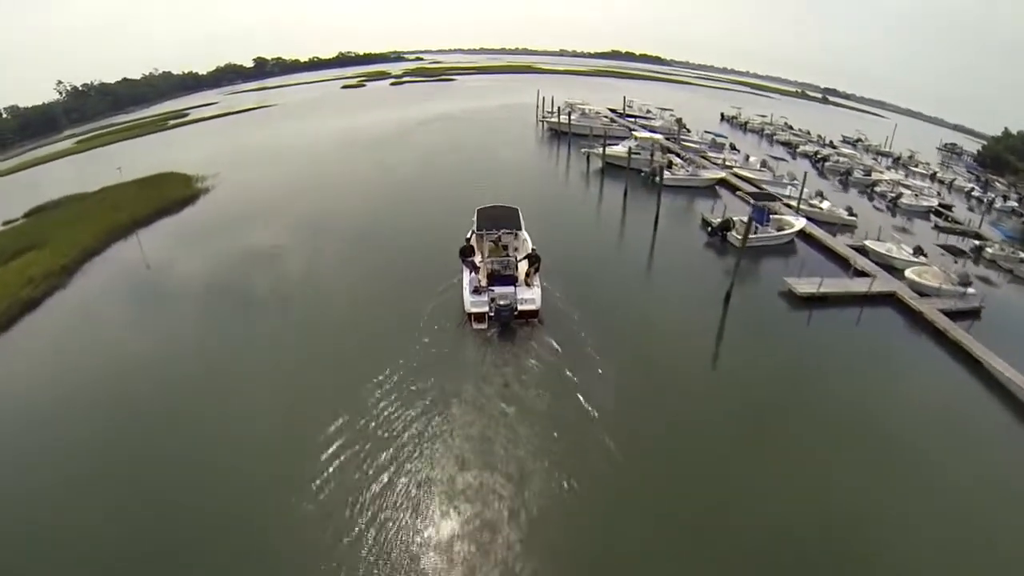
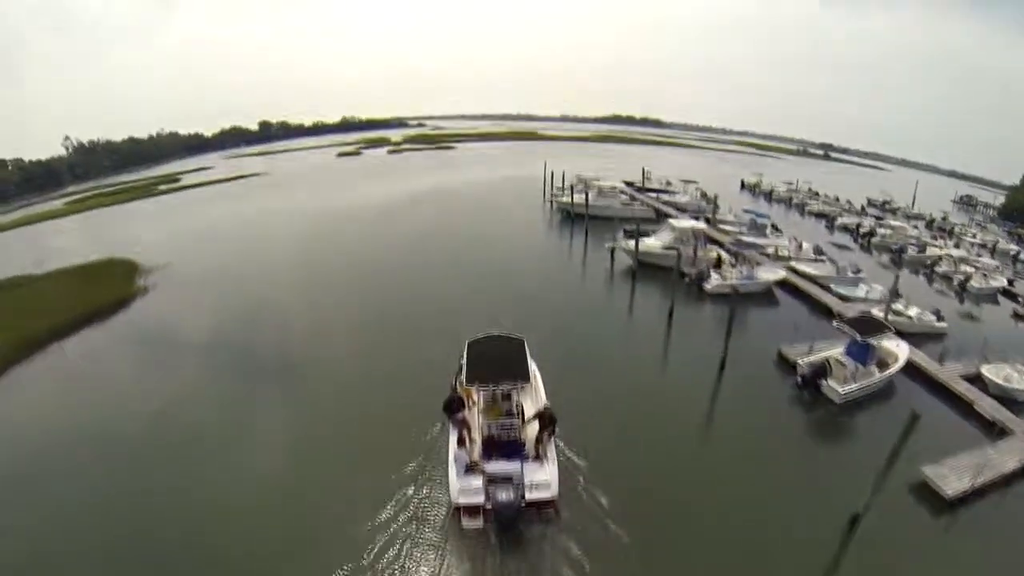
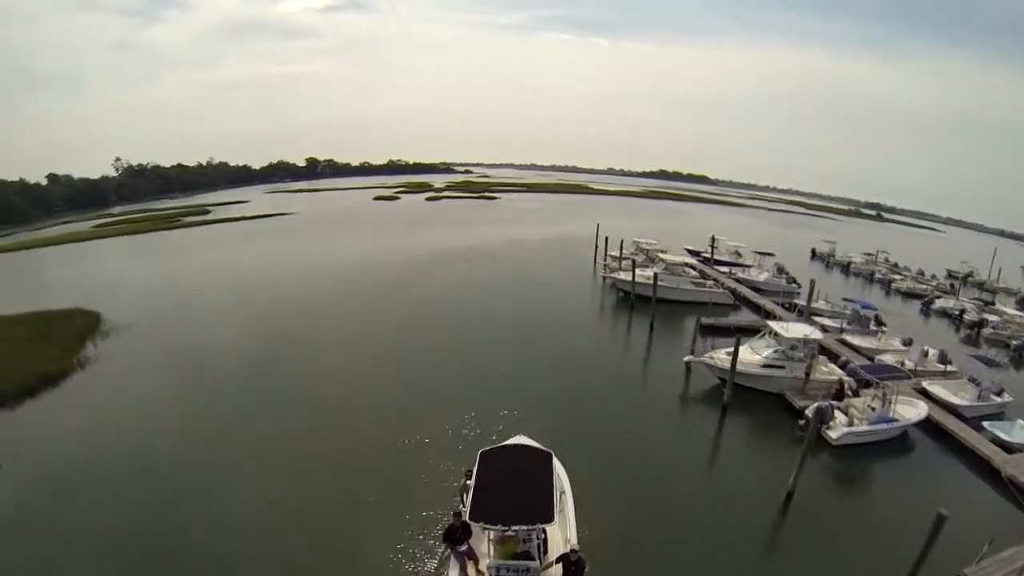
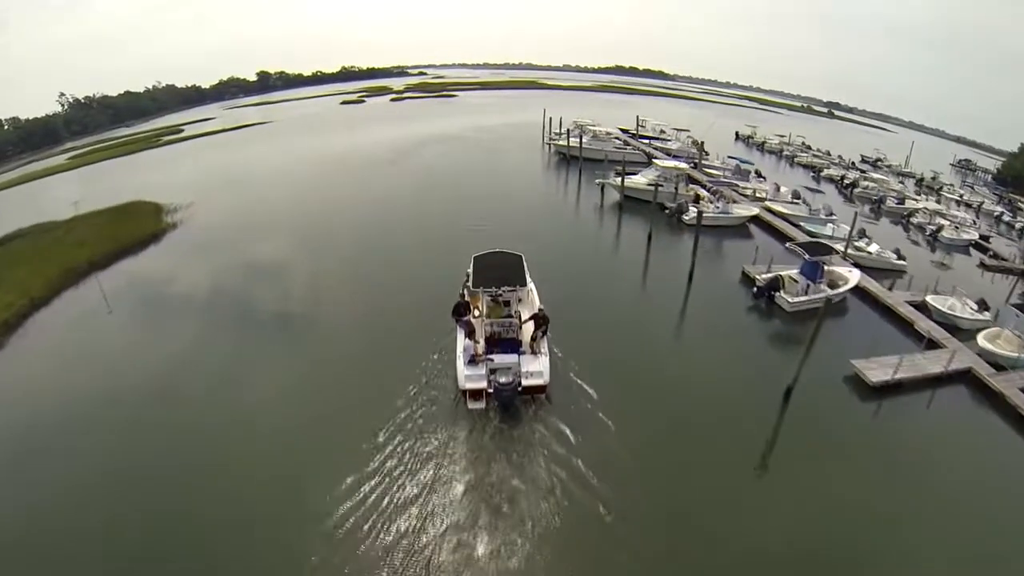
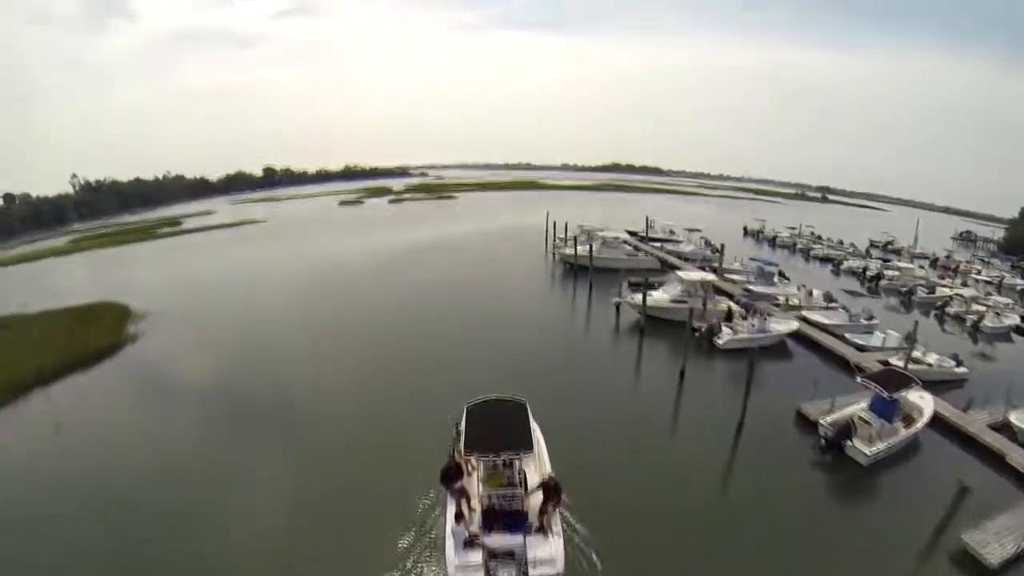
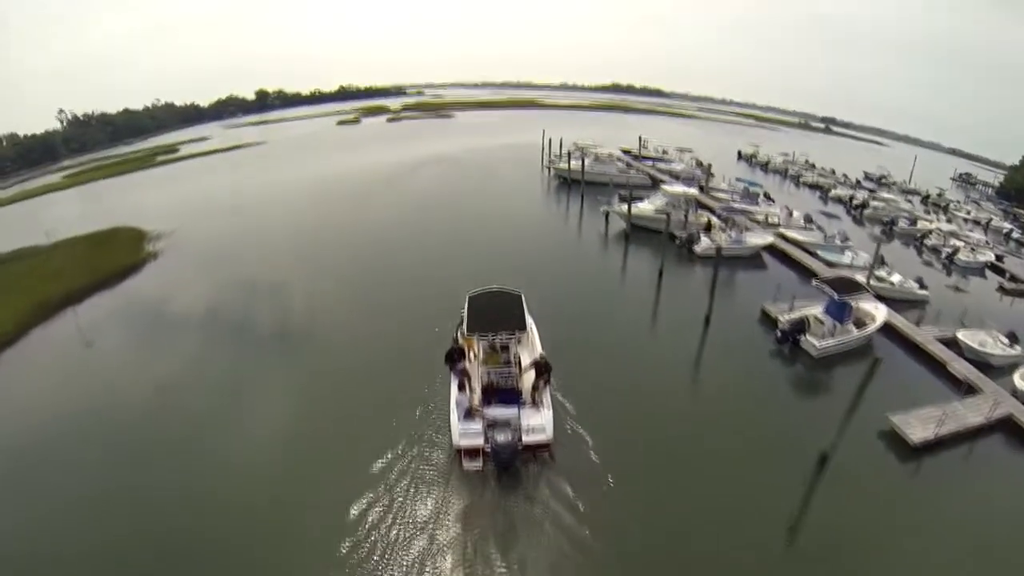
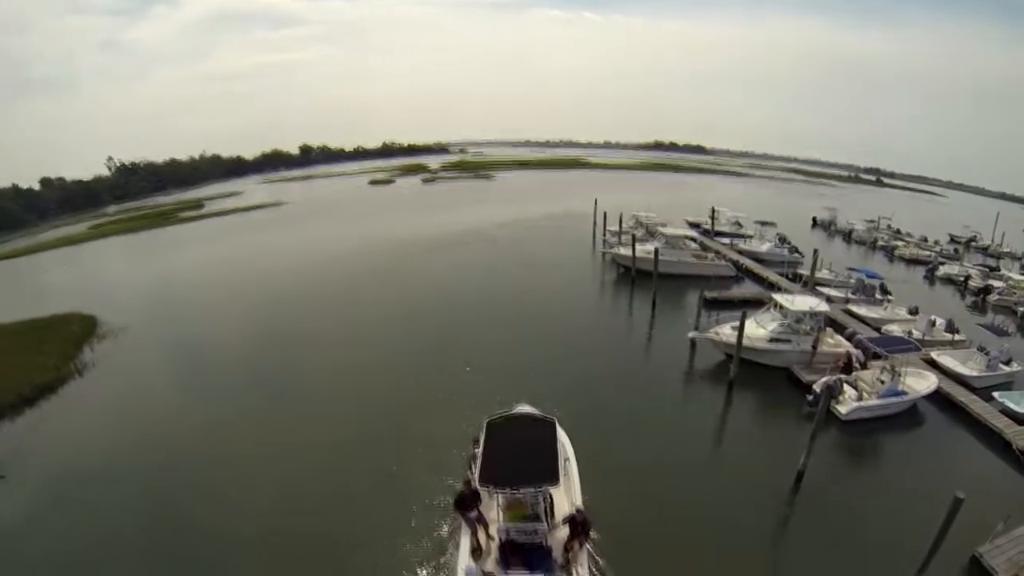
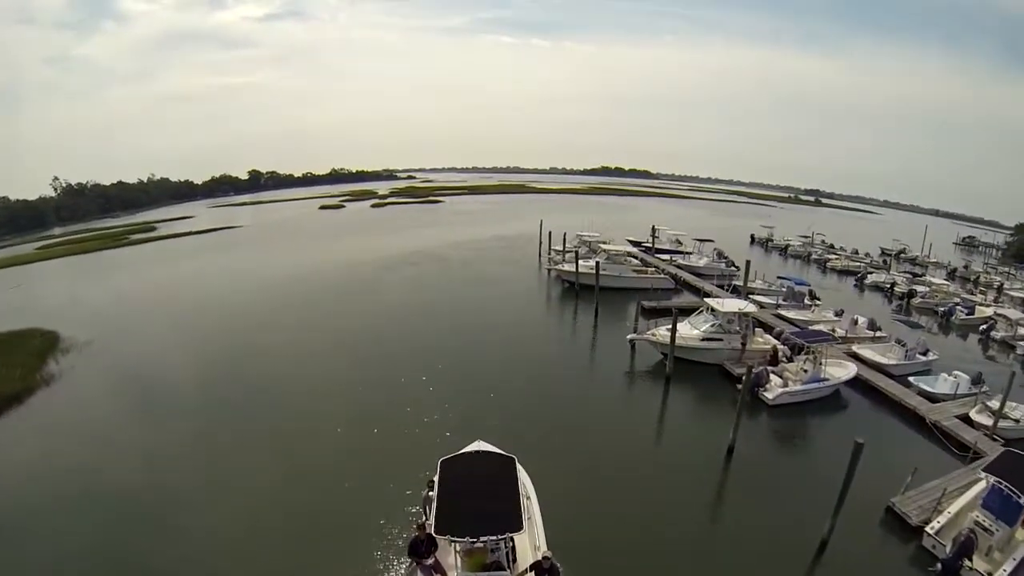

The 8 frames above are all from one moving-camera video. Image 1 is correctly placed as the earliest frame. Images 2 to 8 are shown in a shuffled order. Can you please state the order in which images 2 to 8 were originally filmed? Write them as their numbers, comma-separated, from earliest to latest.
4, 6, 2, 5, 8, 3, 7
